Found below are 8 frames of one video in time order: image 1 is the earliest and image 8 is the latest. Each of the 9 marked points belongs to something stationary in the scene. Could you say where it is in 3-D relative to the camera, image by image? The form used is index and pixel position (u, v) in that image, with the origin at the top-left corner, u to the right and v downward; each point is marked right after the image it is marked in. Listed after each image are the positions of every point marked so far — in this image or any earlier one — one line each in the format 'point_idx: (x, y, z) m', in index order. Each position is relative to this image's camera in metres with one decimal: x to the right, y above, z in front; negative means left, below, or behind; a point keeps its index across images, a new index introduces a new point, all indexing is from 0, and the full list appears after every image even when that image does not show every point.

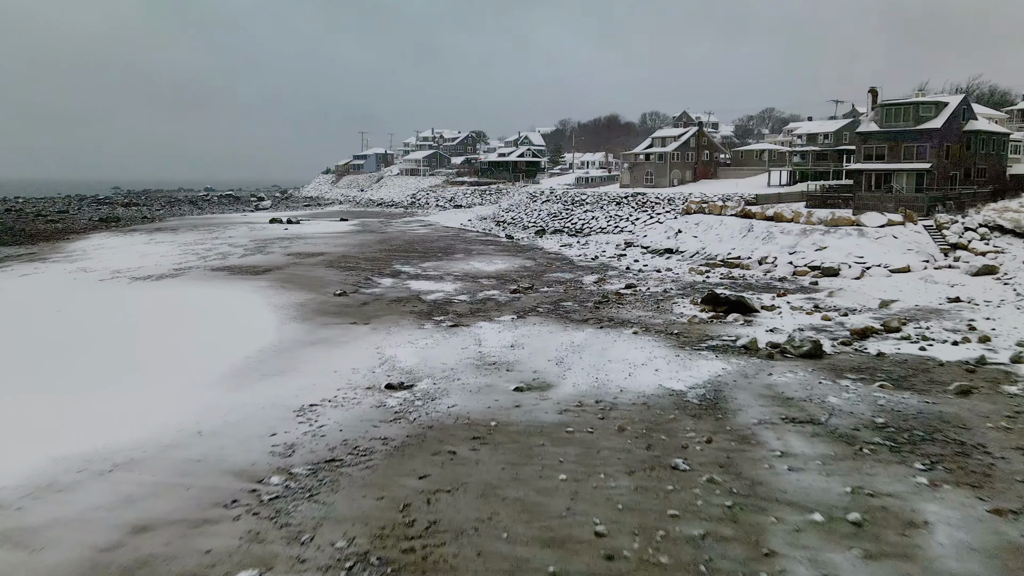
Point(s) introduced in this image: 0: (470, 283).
0: (-1.1, +0.1, +19.4) m
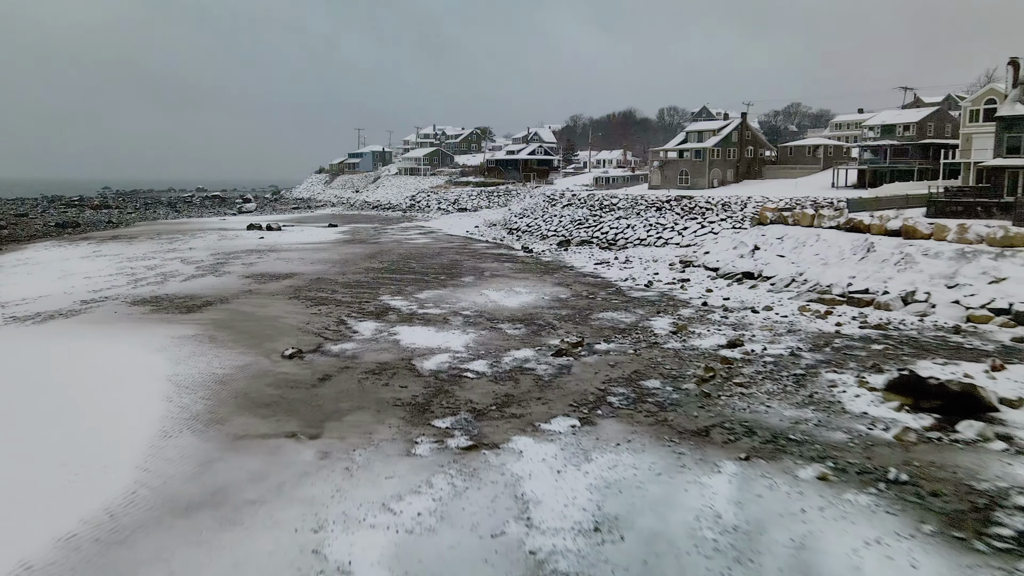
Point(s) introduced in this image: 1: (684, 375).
0: (-0.4, -0.8, +13.2) m
1: (+2.3, -1.2, +10.1) m
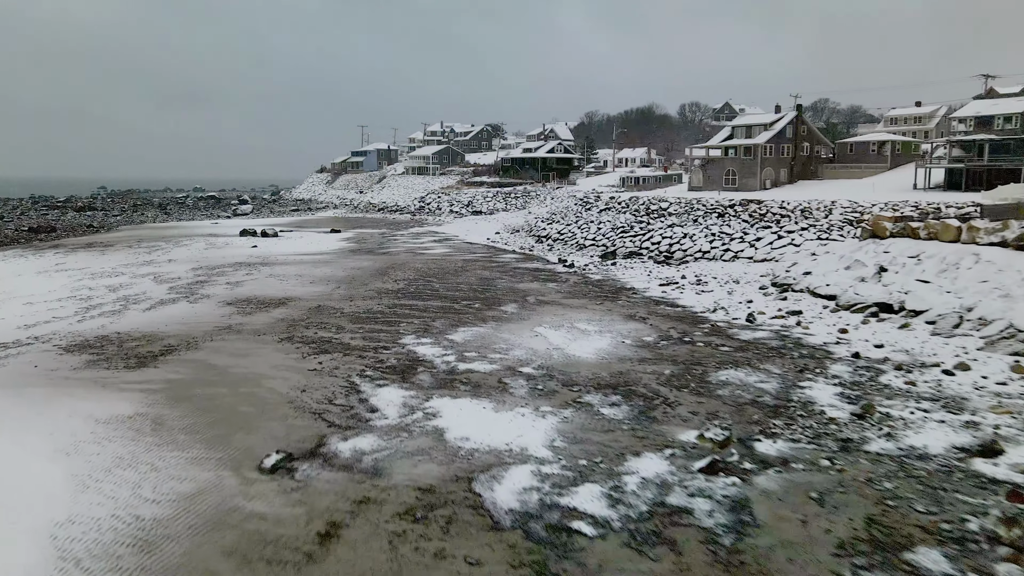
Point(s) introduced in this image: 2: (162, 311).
0: (+0.7, -1.5, +8.8) m
1: (+3.4, -1.8, +5.7) m
2: (-7.6, -0.5, +16.4) m
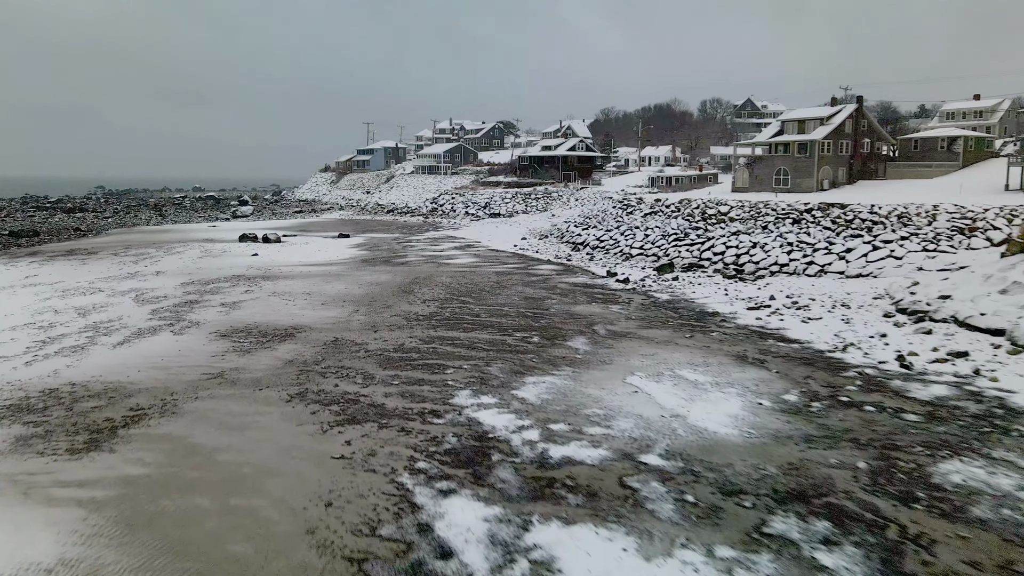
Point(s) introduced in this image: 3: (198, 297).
0: (+1.9, -2.0, +5.3) m
1: (+4.6, -2.4, +2.2) m
2: (-6.4, -1.0, +13.0) m
3: (-7.4, -0.2, +18.0) m
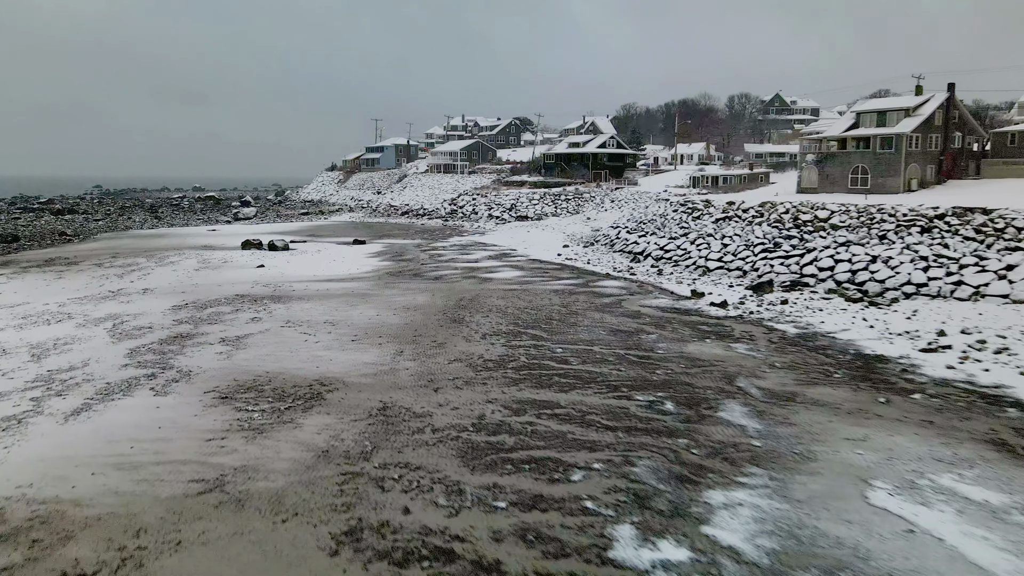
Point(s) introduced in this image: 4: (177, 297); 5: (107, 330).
0: (+3.4, -2.5, +1.4) m
1: (+6.1, -2.9, -1.7) m
2: (-4.9, -1.5, +9.1) m
3: (-5.9, -0.8, +14.1) m
4: (-8.0, -0.2, +18.1) m
5: (-7.7, -0.8, +14.4) m
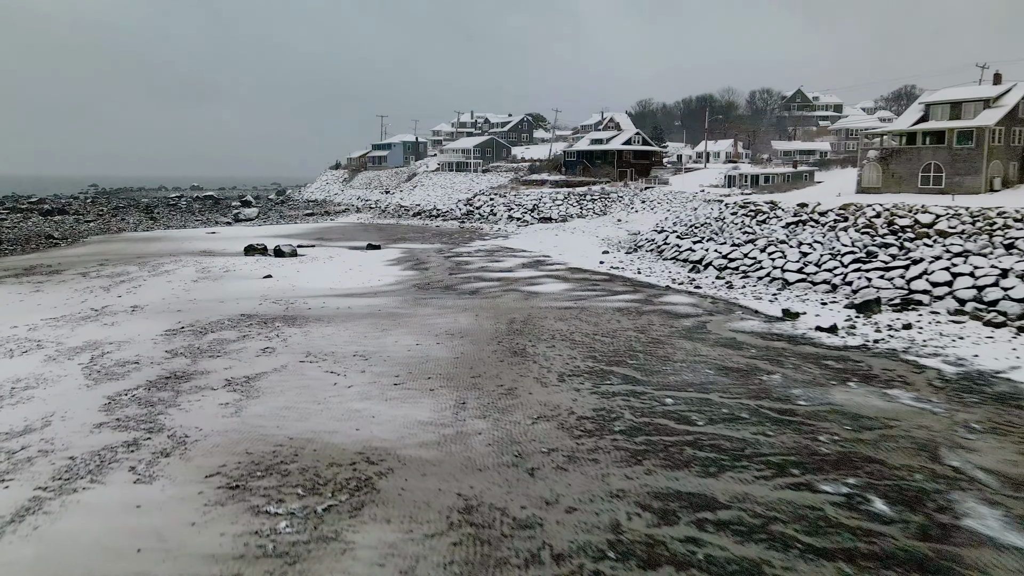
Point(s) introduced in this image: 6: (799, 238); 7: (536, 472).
0: (+4.6, -2.9, -1.4) m
1: (+7.3, -3.3, -4.5) m
2: (-3.7, -1.9, +6.2) m
3: (-4.8, -1.2, +11.2) m
4: (-6.9, -0.6, +15.2) m
5: (-6.5, -1.2, +11.5) m
6: (+7.3, +1.3, +19.4) m
7: (+0.2, -1.7, +7.2) m
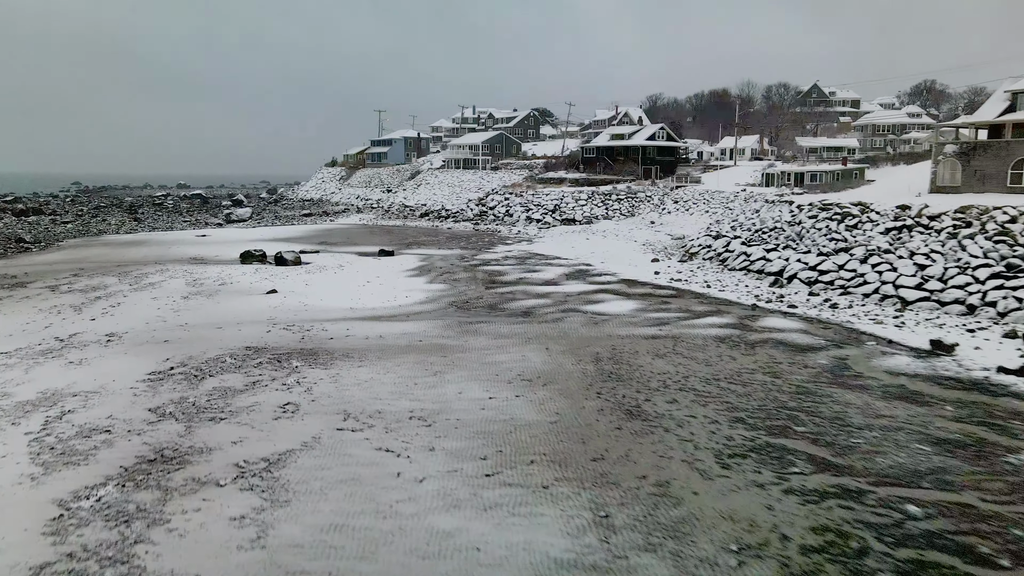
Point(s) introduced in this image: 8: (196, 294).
0: (+6.1, -3.3, -4.6) m
1: (+8.8, -3.7, -7.6) m
2: (-2.3, -2.3, +2.9) m
3: (-3.4, -1.6, +7.9) m
4: (-5.6, -1.0, +11.9) m
5: (-5.2, -1.6, +8.2) m
6: (+8.5, +0.9, +16.3) m
7: (+1.6, -2.1, +4.0) m
8: (-7.5, -0.1, +17.8) m
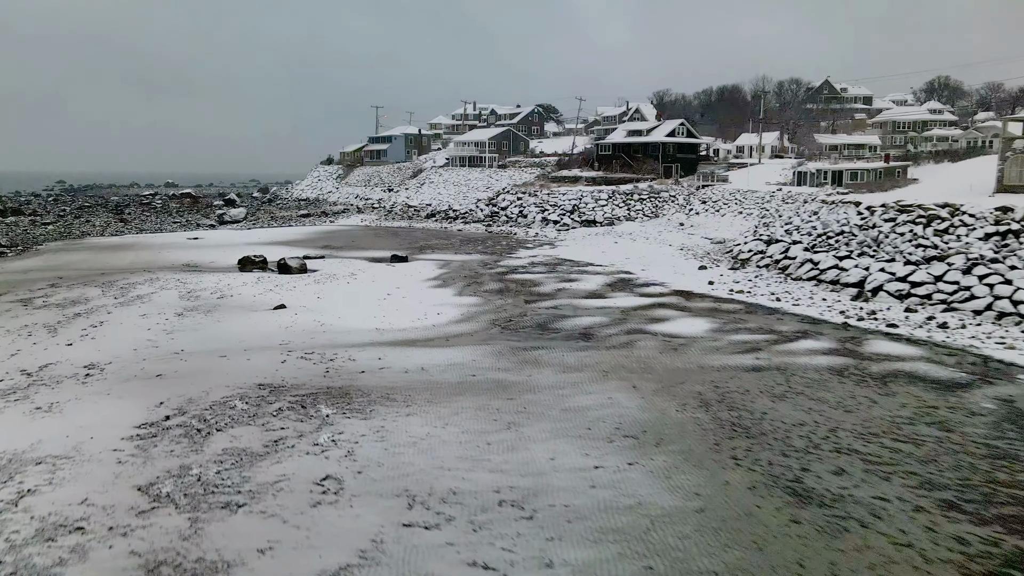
0: (+7.3, -3.7, -6.8) m
1: (+10.1, -4.1, -9.8) m
2: (-1.2, -2.6, +0.6) m
3: (-2.4, -1.9, +5.6) m
4: (-4.6, -1.3, +9.5) m
5: (-4.2, -1.9, +5.8) m
6: (+9.4, +0.6, +14.1) m
7: (+2.7, -2.4, +1.7) m
8: (-6.5, -0.4, +15.4) m
